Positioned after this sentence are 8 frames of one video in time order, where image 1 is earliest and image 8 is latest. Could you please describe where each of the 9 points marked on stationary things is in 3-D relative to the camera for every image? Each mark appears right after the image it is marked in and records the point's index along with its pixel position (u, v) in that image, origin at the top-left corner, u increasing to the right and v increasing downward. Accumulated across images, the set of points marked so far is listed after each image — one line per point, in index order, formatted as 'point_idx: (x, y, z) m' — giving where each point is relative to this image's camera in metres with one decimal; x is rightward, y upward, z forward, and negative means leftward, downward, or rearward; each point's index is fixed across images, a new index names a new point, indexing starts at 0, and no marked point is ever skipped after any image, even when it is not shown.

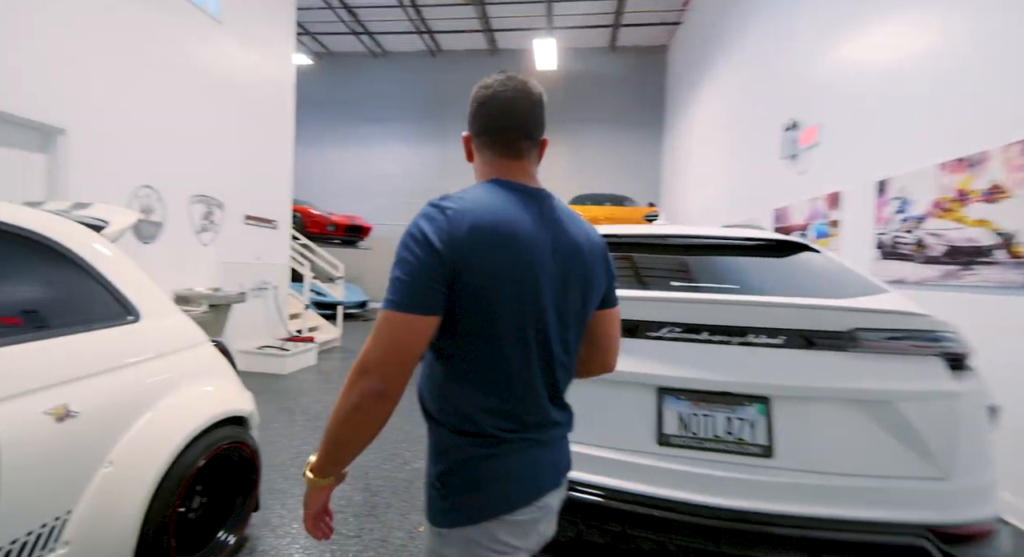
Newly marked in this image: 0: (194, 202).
0: (-2.8, +0.7, +4.0) m
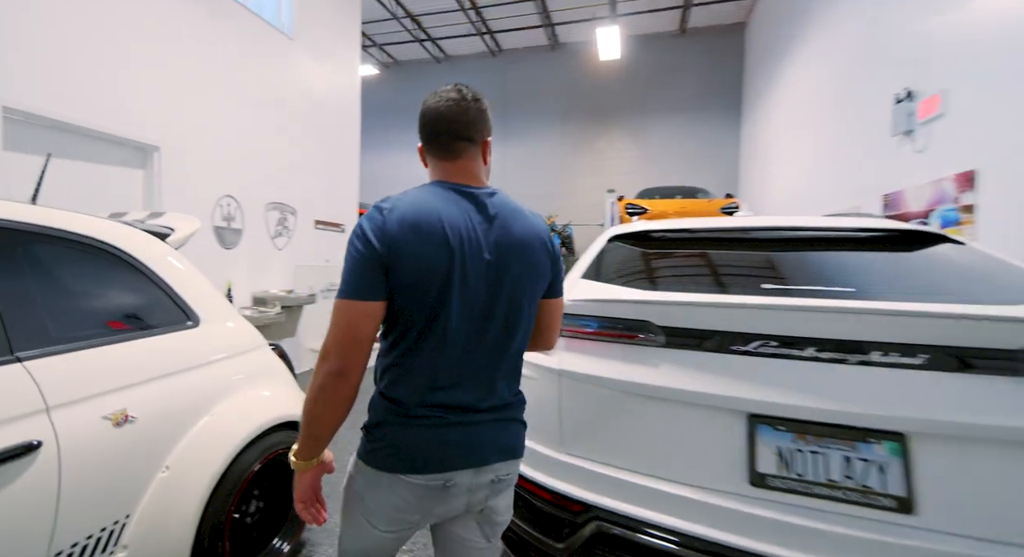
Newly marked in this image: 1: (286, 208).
0: (-2.3, +0.7, +4.2) m
1: (-2.2, +0.7, +4.5) m
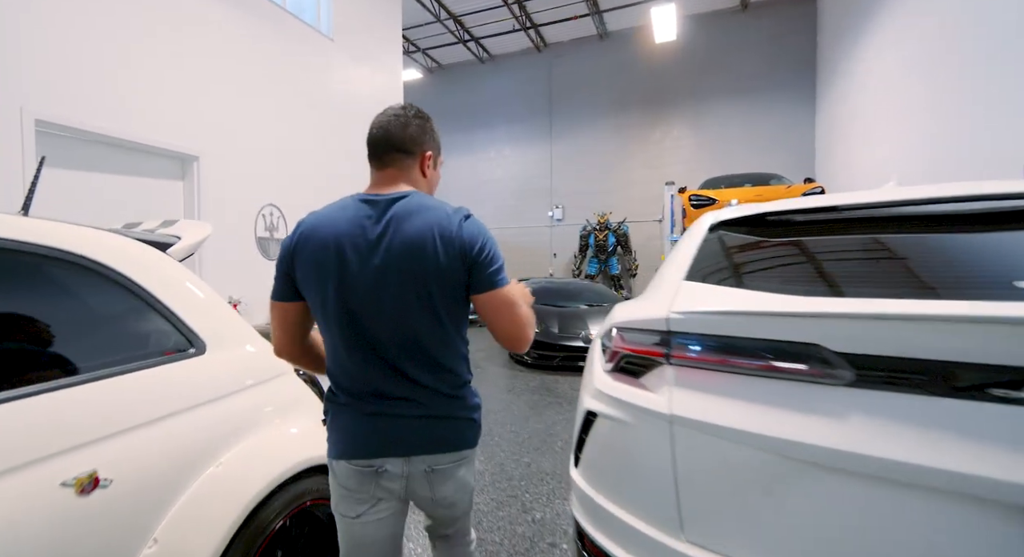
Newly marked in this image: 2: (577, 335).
0: (-1.8, +0.6, +4.1) m
1: (-1.7, +0.6, +4.3) m
2: (+0.7, -0.6, +5.1) m
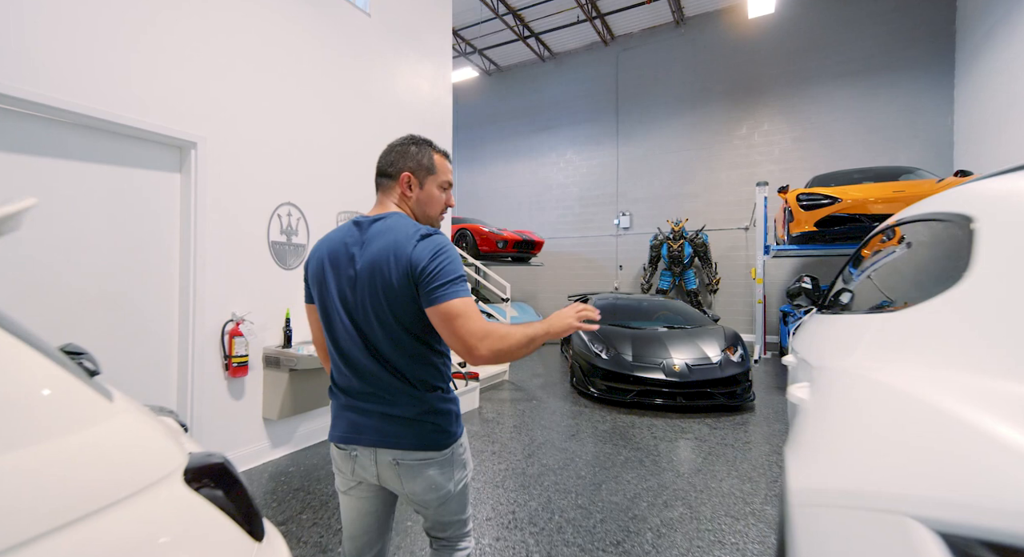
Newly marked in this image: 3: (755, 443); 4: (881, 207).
0: (-1.3, +0.5, +3.5) m
1: (-1.2, +0.5, +3.7) m
2: (+1.3, -0.8, +4.1) m
3: (+1.7, -1.2, +3.3) m
4: (+3.7, +0.7, +4.7) m
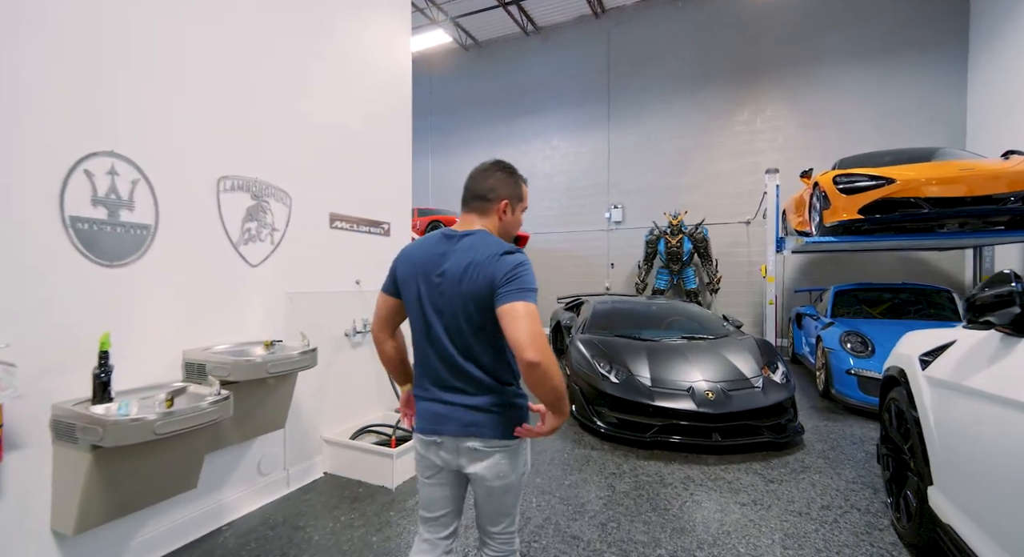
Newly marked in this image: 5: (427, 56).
0: (-1.5, +0.4, +2.4) m
1: (-1.3, +0.5, +2.6) m
2: (+1.1, -0.8, +3.1) m
3: (+1.6, -1.1, +2.3) m
4: (+3.5, +0.7, +3.8) m
5: (-2.1, +4.7, +9.8) m
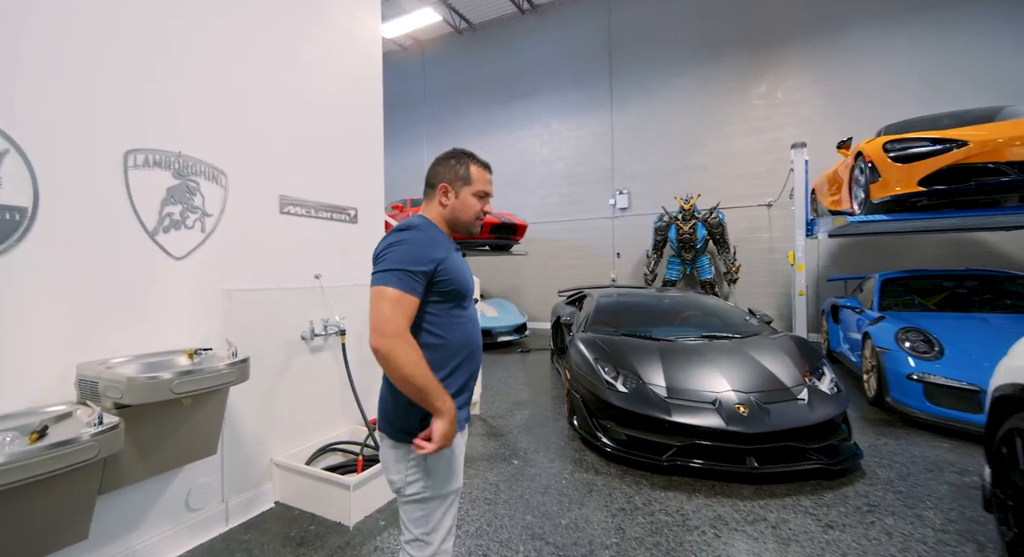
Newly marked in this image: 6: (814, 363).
0: (-1.6, +0.5, +1.9) m
1: (-1.4, +0.5, +2.1) m
2: (+1.1, -0.7, +2.6) m
3: (+1.5, -1.1, +1.7) m
4: (+3.4, +0.8, +3.1) m
5: (-1.9, +4.8, +9.3) m
6: (+1.9, -0.5, +3.0) m
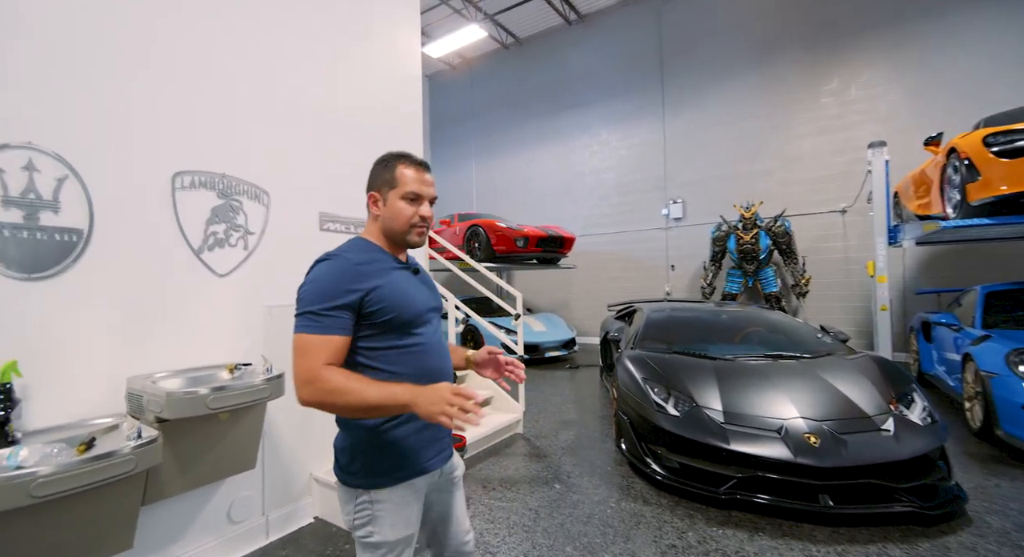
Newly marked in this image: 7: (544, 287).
0: (-1.4, +0.4, +2.0) m
1: (-1.3, +0.4, +2.2) m
2: (+1.3, -0.8, +2.3) m
3: (+1.6, -1.1, +1.4) m
4: (+3.7, +0.8, +2.6) m
5: (-0.9, +4.5, +9.5) m
6: (+2.2, -0.6, +2.6) m
7: (+0.6, -0.2, +8.4) m
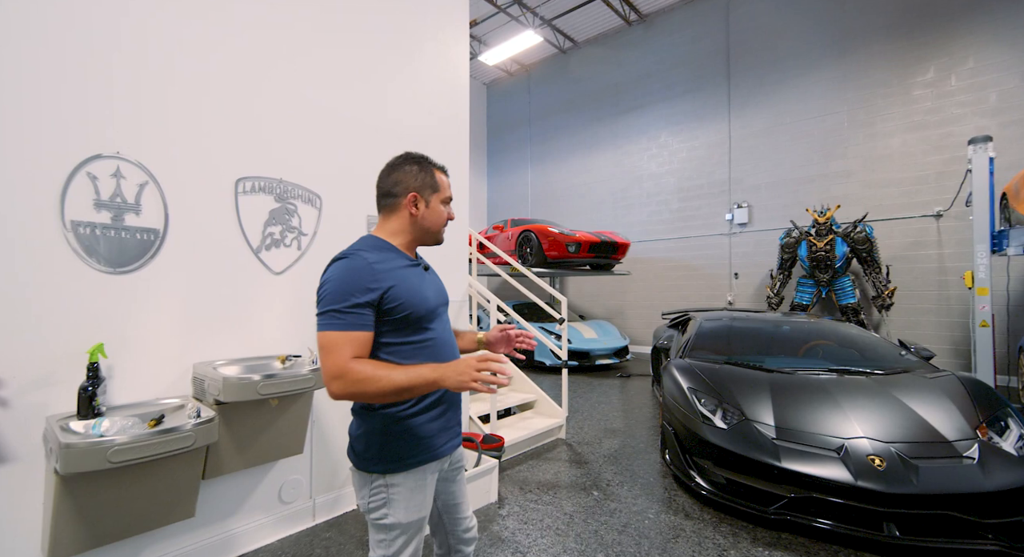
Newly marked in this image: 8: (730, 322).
0: (-1.3, +0.4, +2.2) m
1: (-1.1, +0.4, +2.4) m
2: (+1.4, -0.8, +2.1) m
3: (+1.7, -1.1, +1.2) m
4: (+3.9, +0.7, +2.1) m
5: (+0.4, +4.4, +9.7) m
6: (+2.4, -0.7, +2.3) m
7: (+1.6, -0.3, +8.2) m
8: (+1.7, -0.3, +3.5) m
